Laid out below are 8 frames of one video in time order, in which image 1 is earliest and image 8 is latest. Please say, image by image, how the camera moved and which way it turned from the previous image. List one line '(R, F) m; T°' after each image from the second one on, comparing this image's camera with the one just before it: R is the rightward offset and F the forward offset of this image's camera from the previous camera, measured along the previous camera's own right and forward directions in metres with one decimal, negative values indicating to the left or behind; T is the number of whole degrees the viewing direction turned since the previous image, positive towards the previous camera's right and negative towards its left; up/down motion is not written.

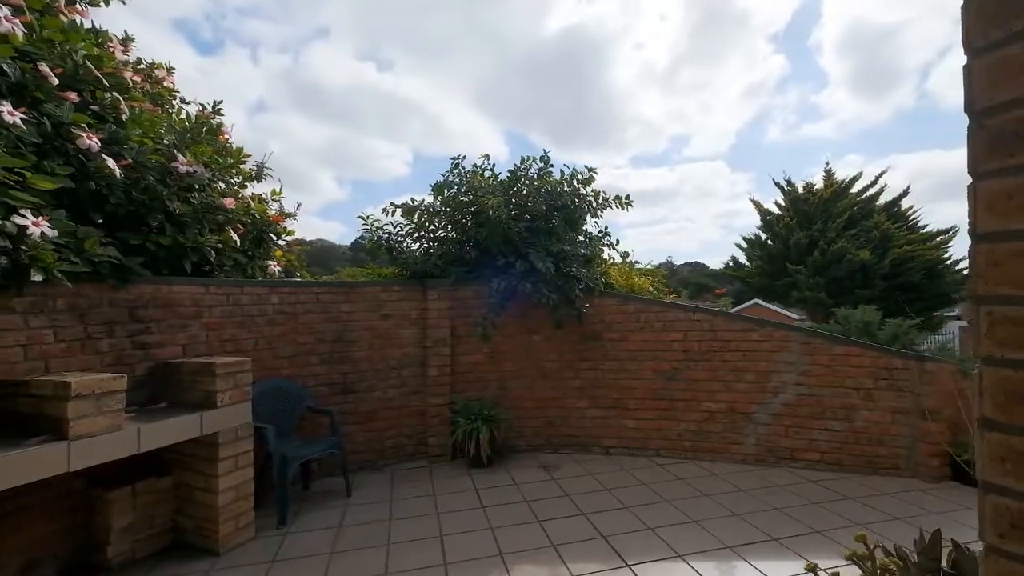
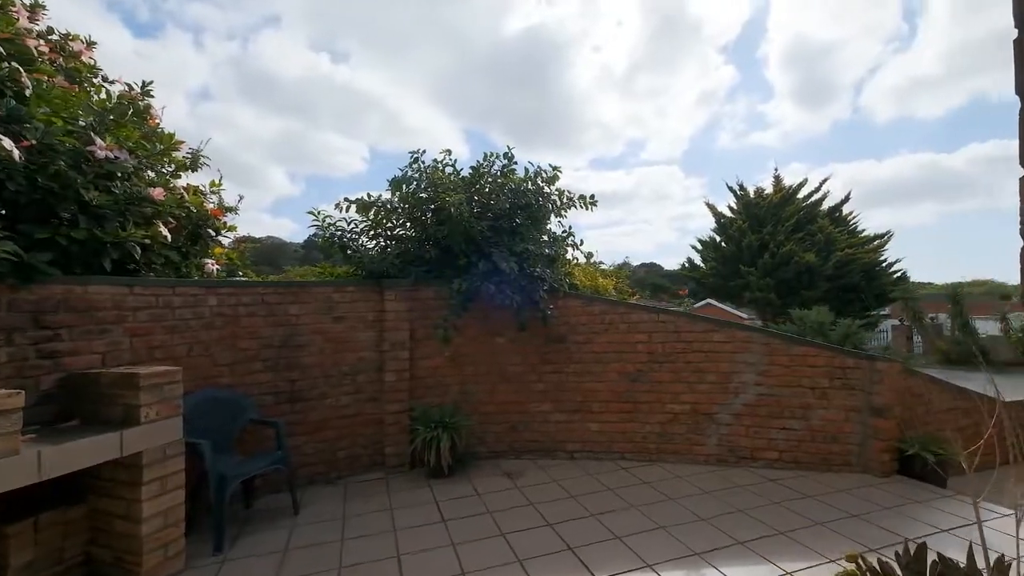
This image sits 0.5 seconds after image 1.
(0.0, +0.2) m; +5°
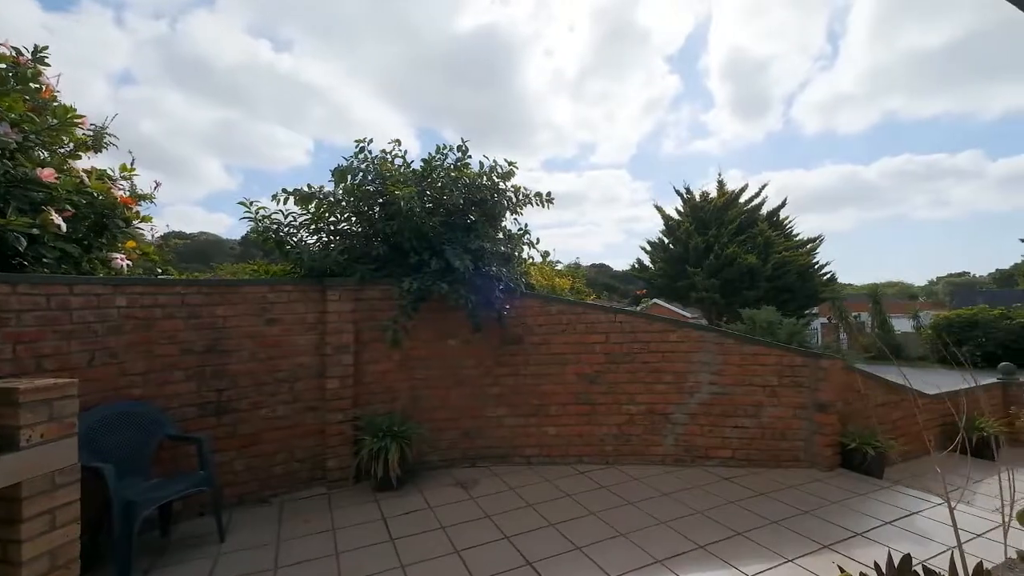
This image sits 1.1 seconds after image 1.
(0.0, +0.2) m; +6°
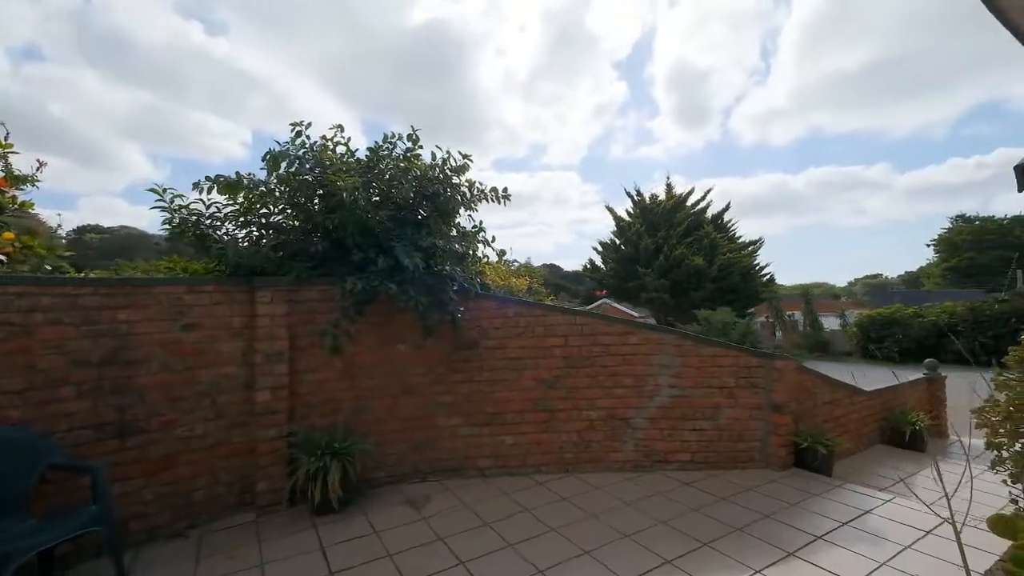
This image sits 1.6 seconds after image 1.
(0.0, +0.3) m; +6°
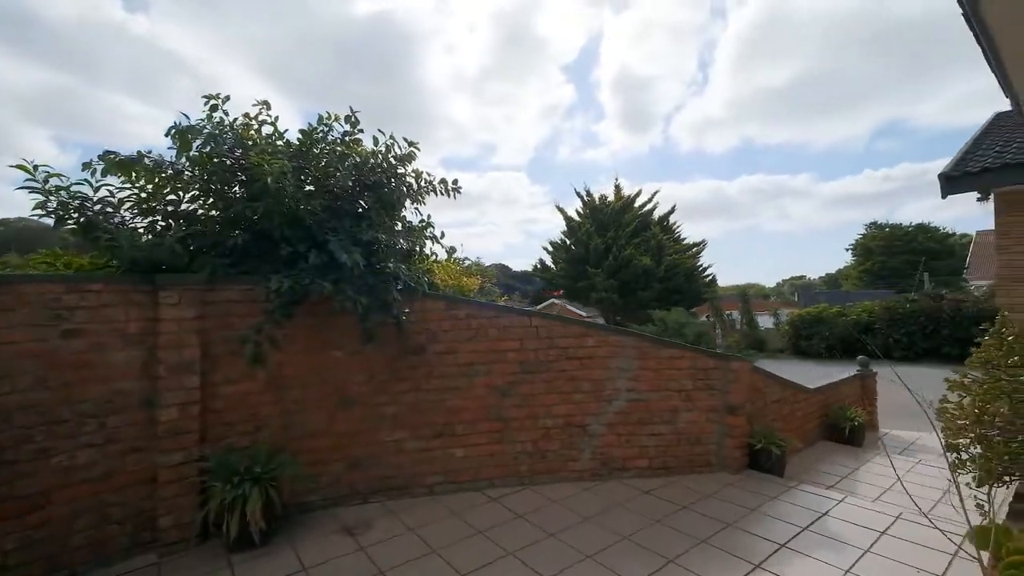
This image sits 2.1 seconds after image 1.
(0.0, +0.3) m; +6°
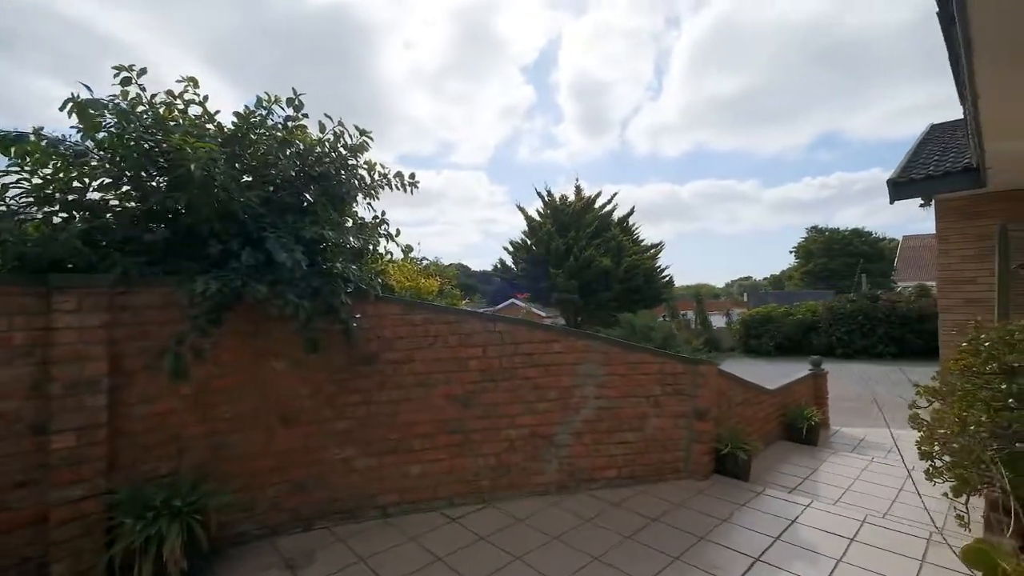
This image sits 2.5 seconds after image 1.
(0.0, +0.2) m; +5°
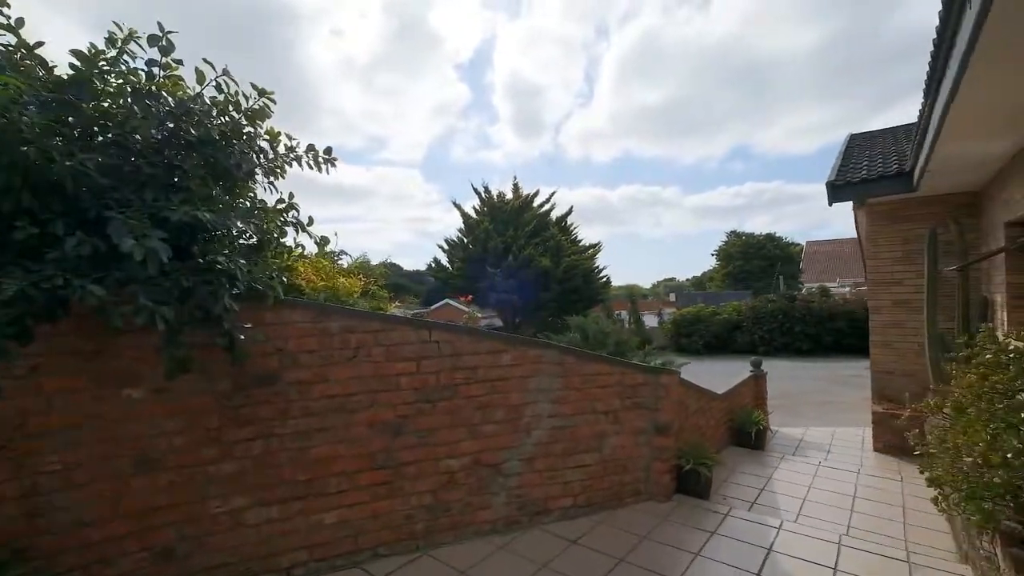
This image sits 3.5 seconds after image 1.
(0.0, +0.6) m; +8°
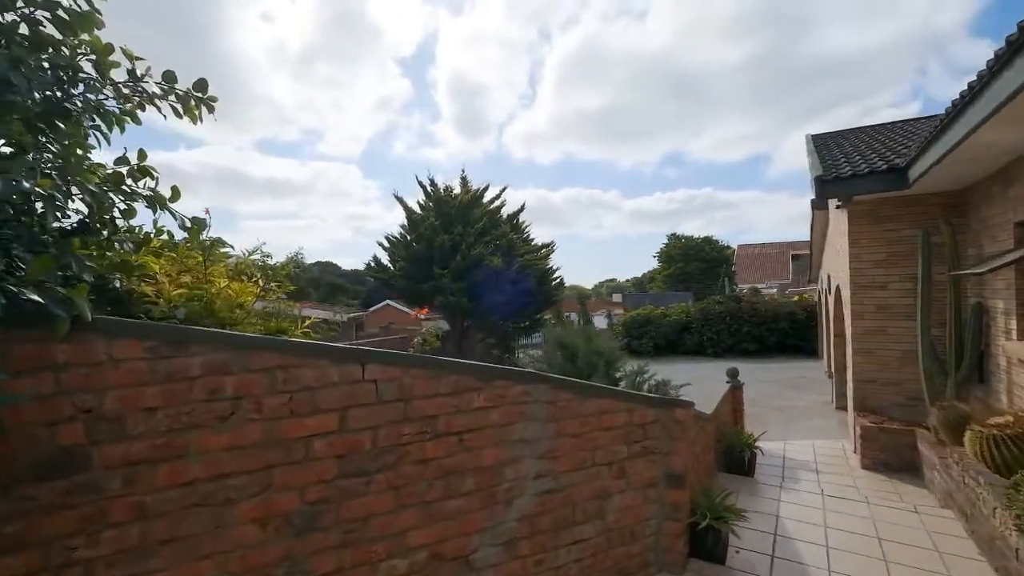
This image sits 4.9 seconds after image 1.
(-0.1, +0.9) m; +7°
